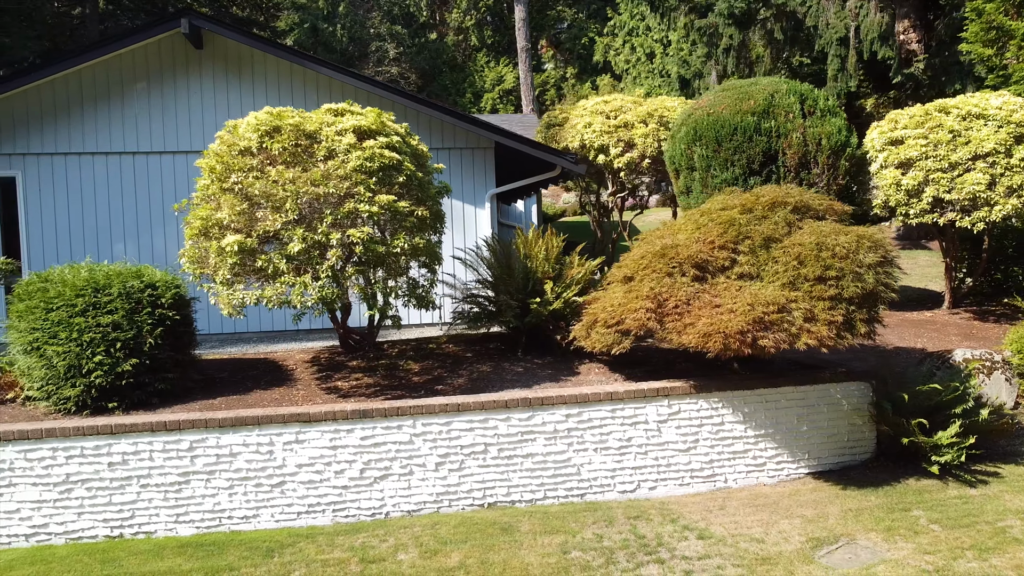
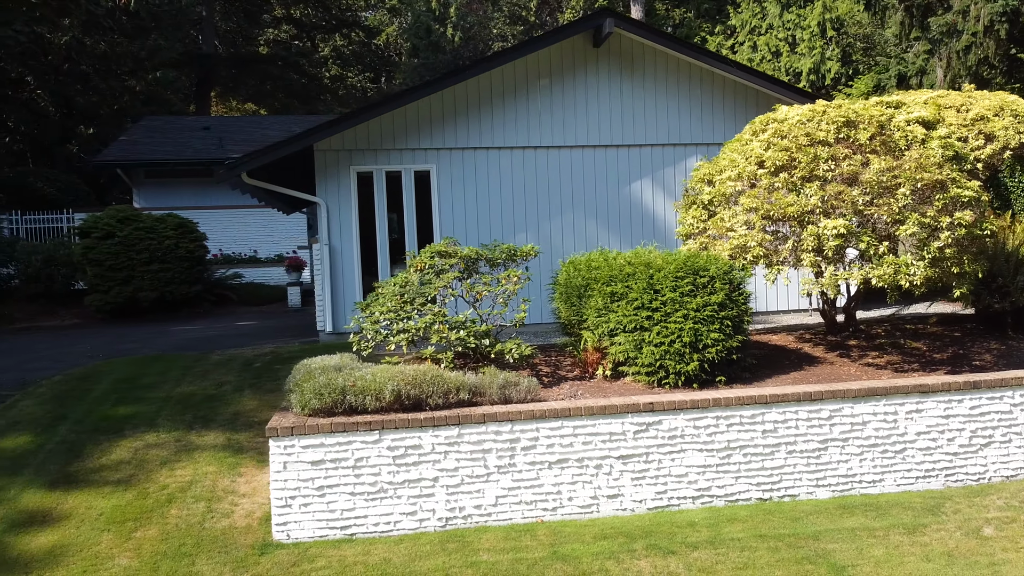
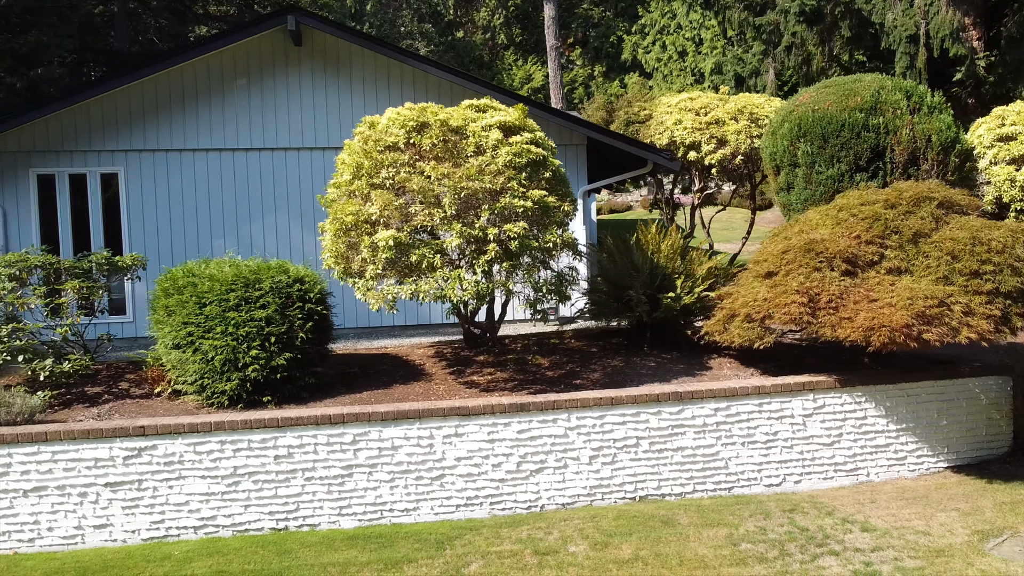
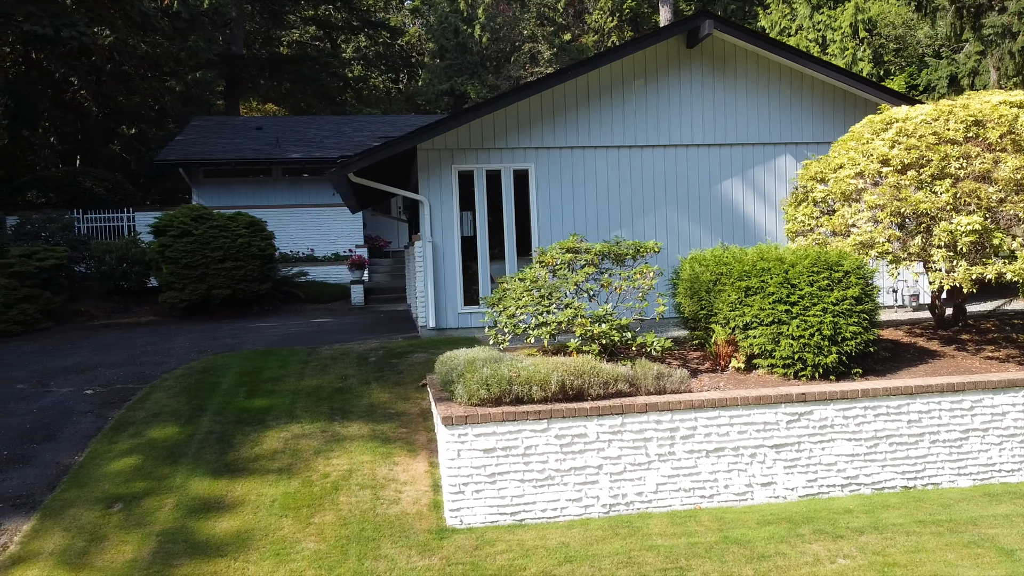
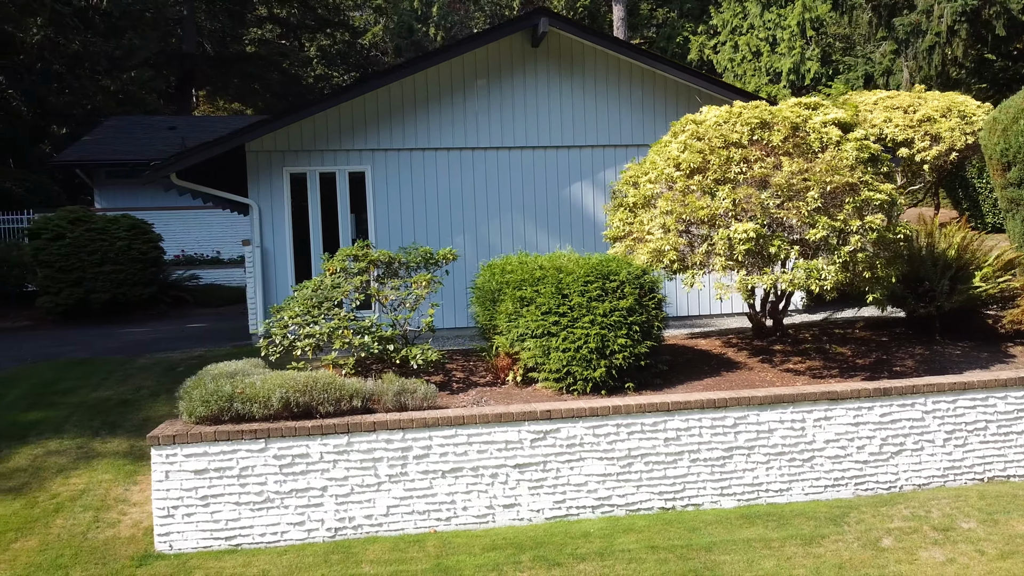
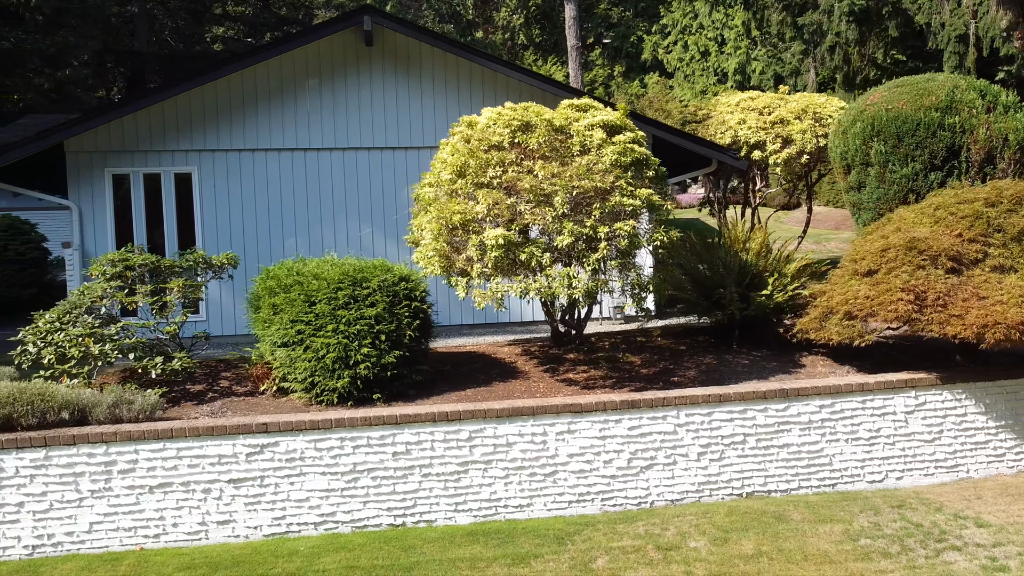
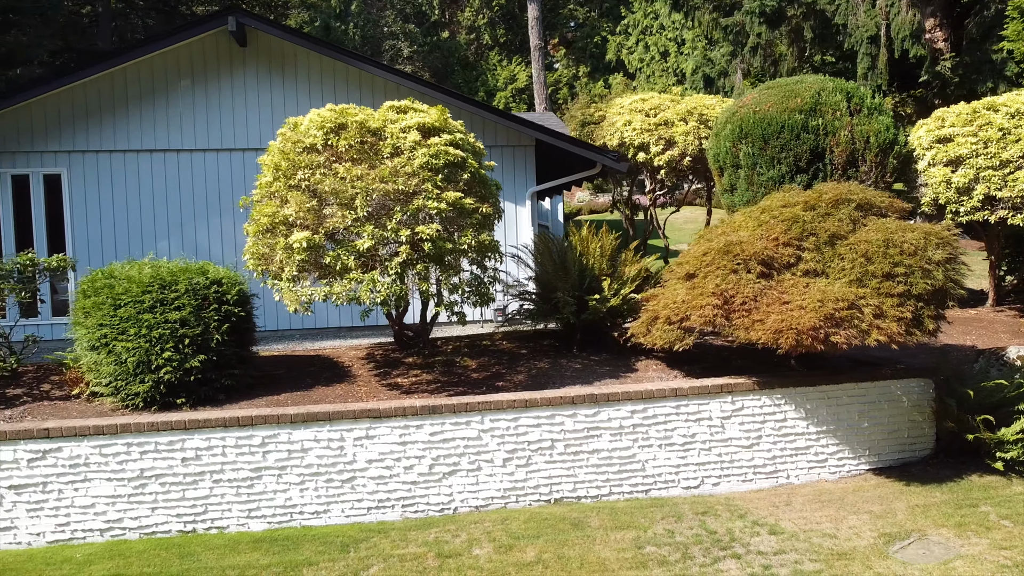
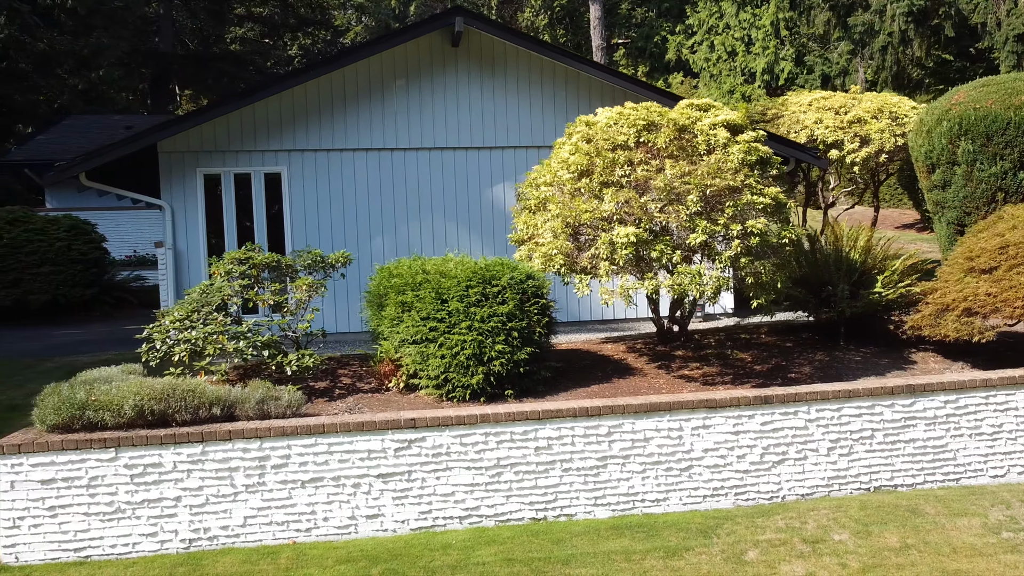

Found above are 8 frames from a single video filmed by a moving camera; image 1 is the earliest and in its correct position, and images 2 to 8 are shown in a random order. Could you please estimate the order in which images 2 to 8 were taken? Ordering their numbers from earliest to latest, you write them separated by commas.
7, 3, 6, 8, 5, 2, 4
